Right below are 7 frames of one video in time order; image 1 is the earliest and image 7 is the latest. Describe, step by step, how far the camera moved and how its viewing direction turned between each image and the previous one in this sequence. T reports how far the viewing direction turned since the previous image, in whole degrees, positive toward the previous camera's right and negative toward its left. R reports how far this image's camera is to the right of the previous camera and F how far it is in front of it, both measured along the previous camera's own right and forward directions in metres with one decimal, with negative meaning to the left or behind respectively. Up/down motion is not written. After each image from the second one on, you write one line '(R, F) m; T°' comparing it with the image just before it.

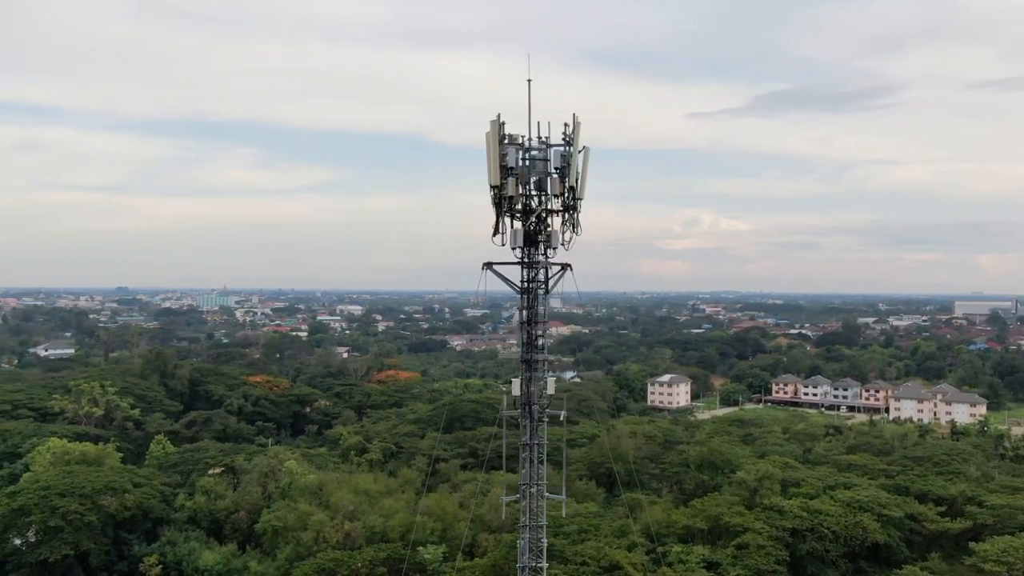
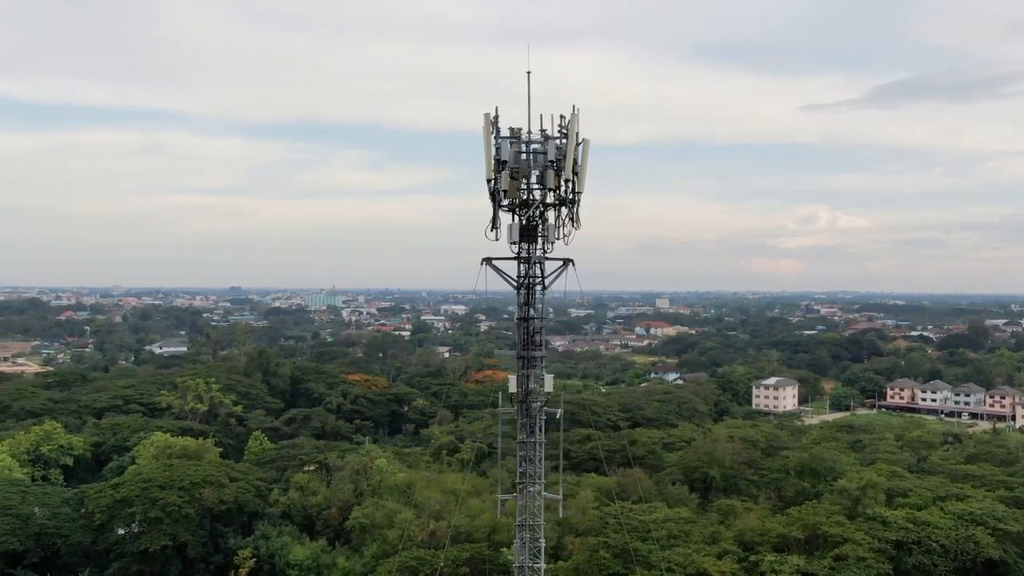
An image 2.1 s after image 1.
(+1.5, +0.3) m; -7°
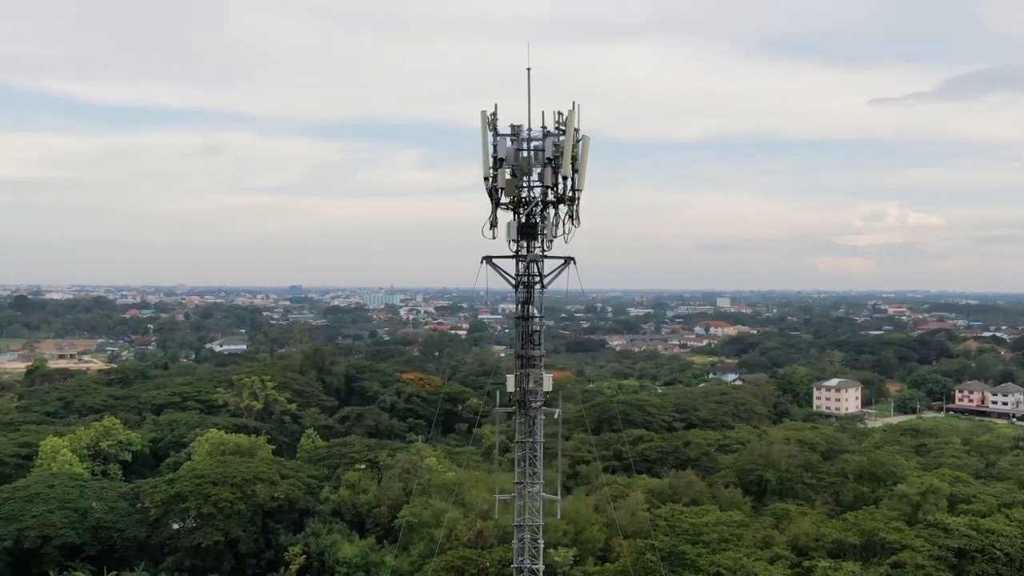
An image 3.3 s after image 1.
(+0.8, +0.2) m; -4°
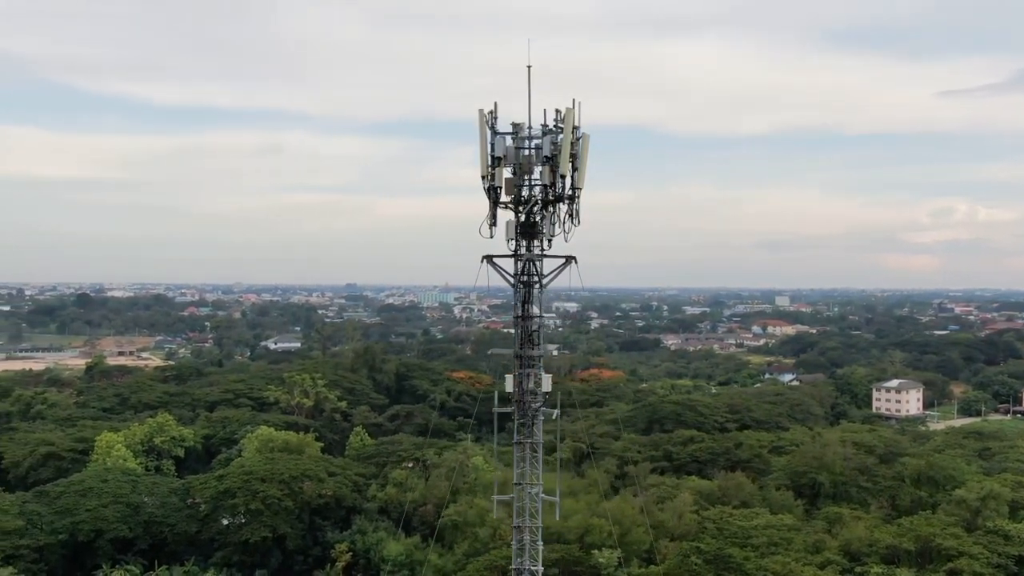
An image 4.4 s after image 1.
(+0.8, +0.2) m; -4°
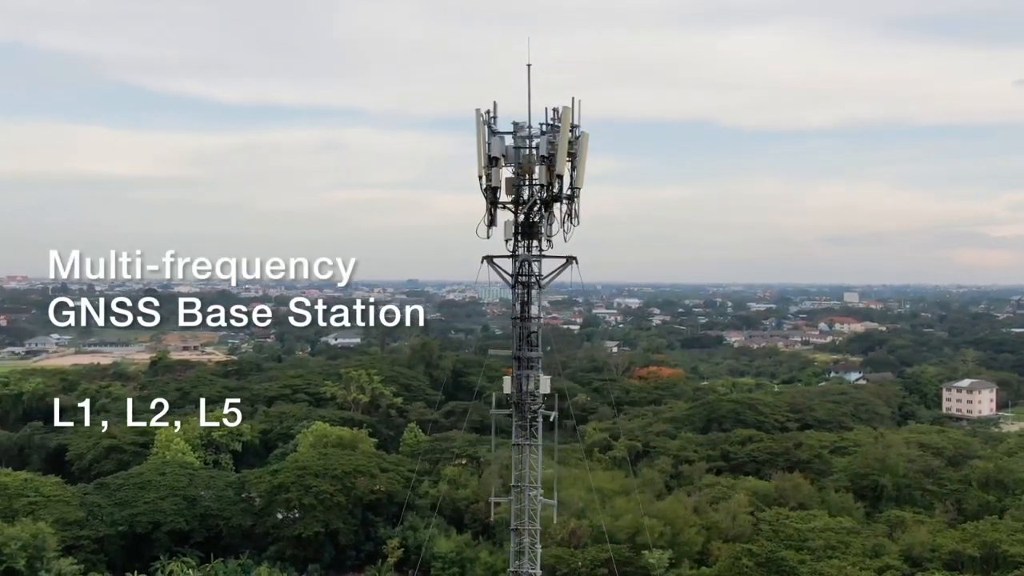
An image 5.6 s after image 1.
(+0.8, +0.3) m; -4°
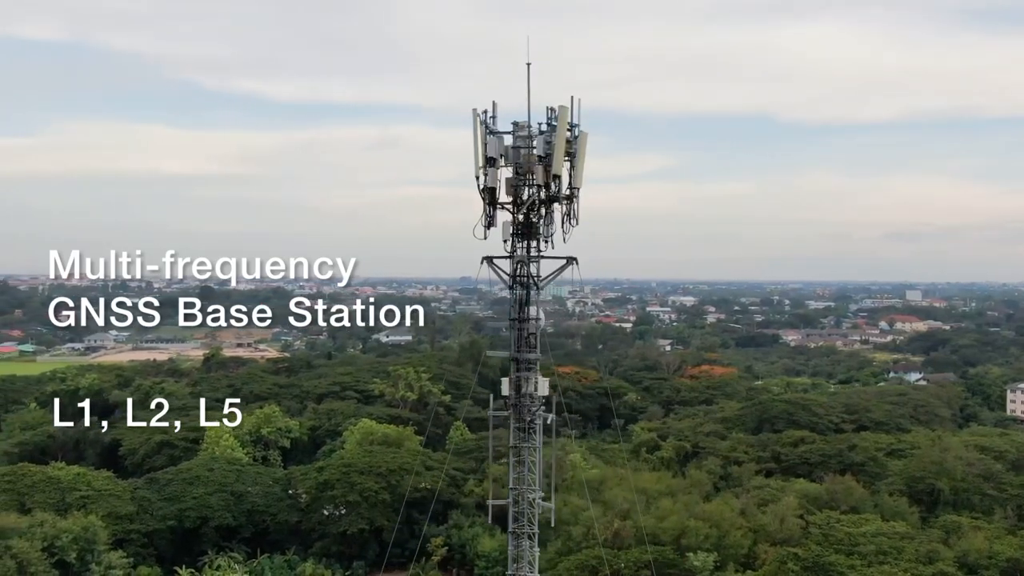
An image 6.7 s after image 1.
(+0.7, +0.3) m; -4°
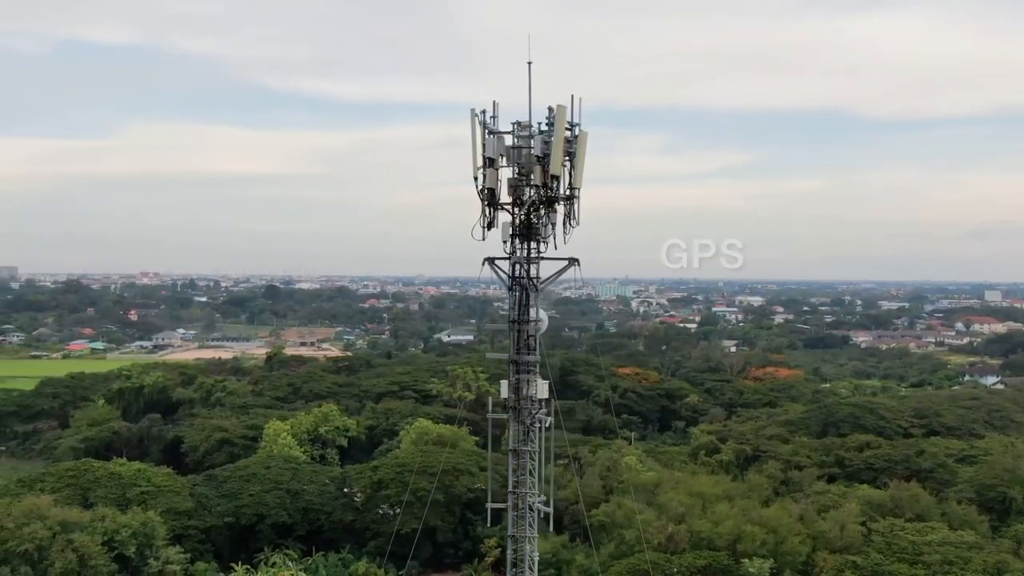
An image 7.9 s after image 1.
(+0.8, +0.4) m; -4°
